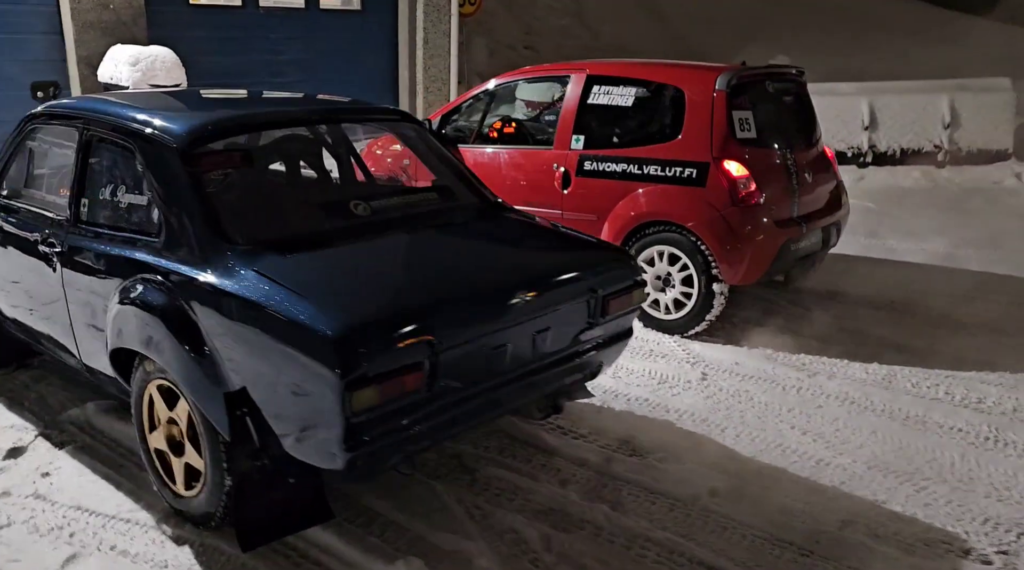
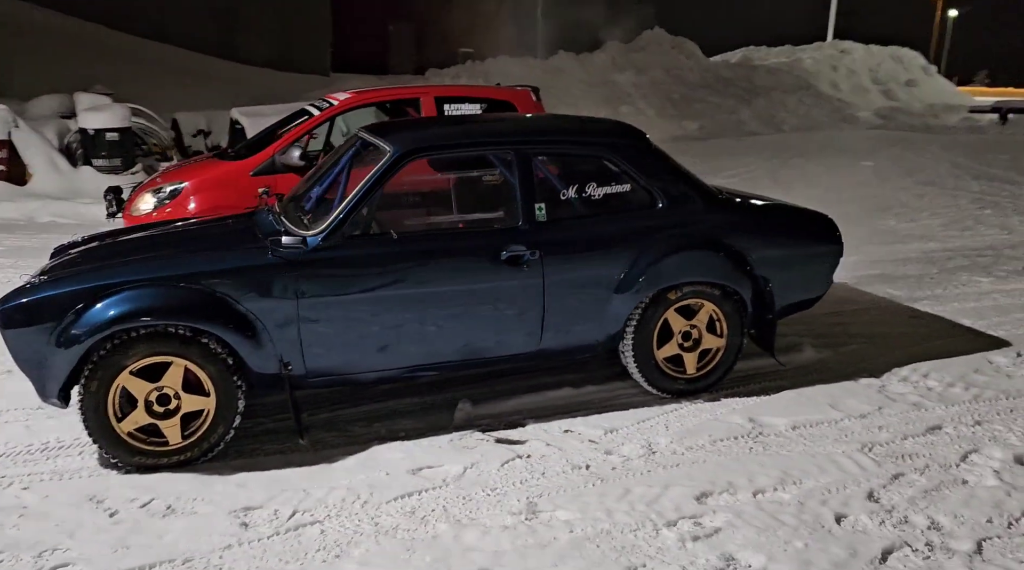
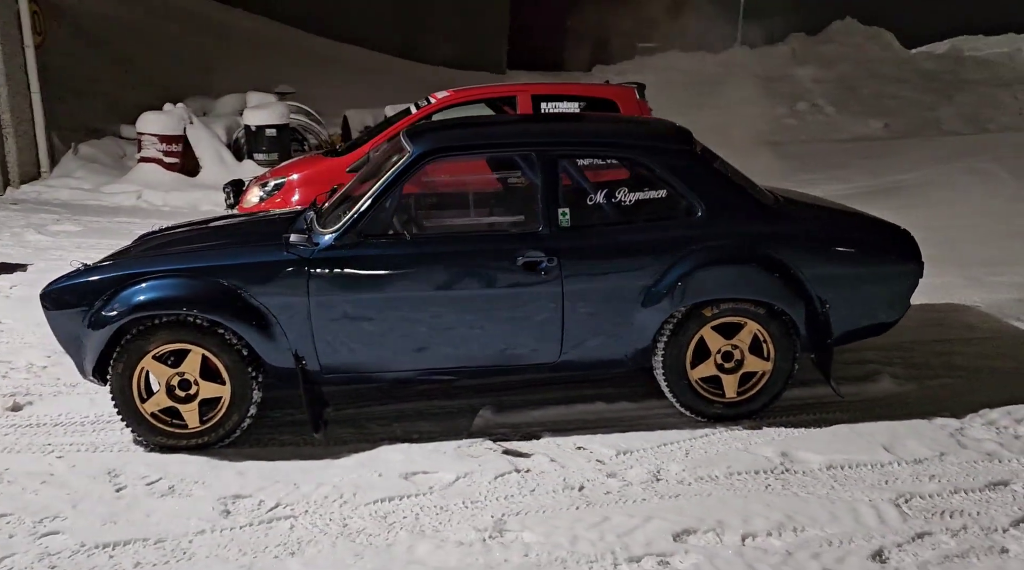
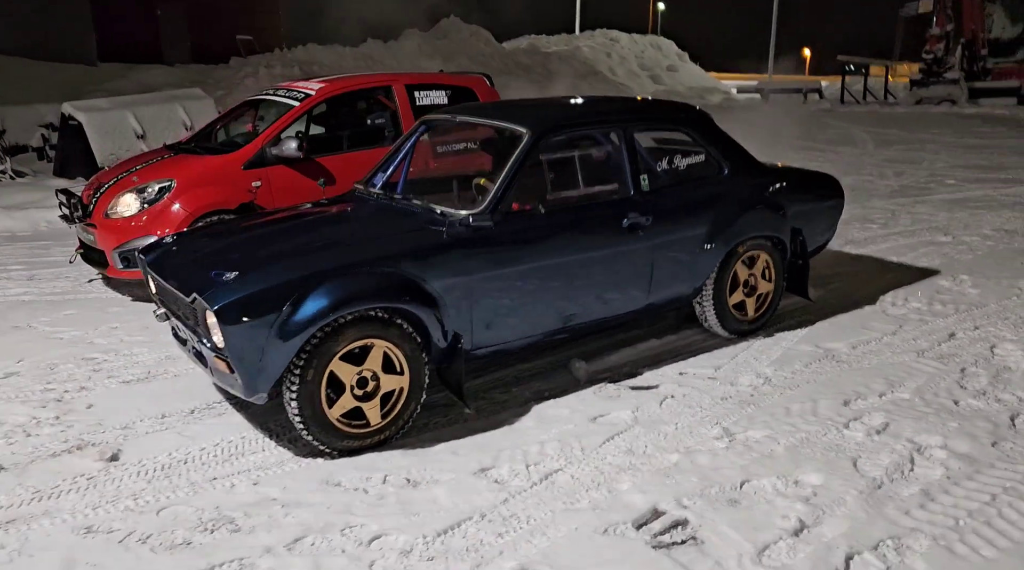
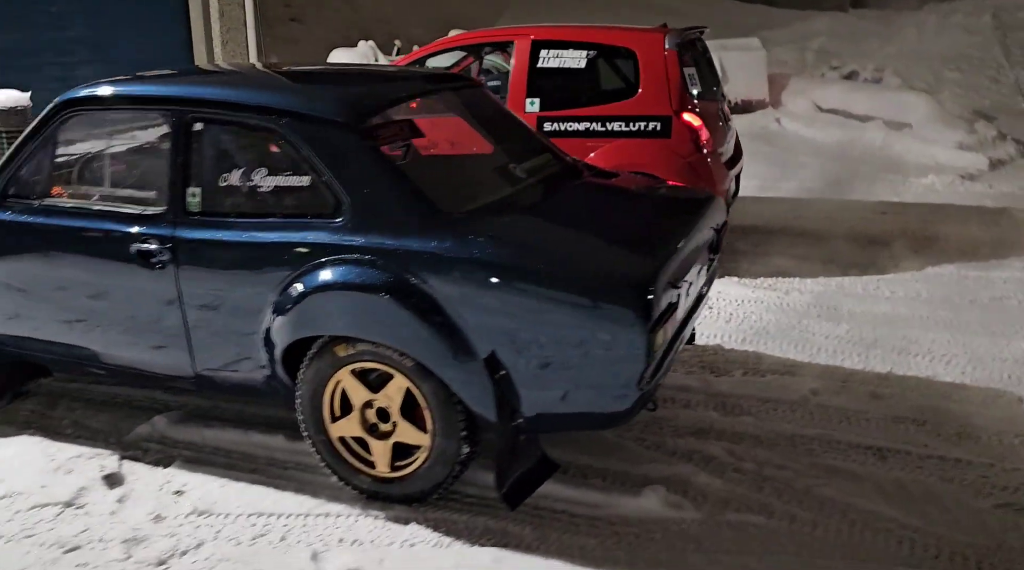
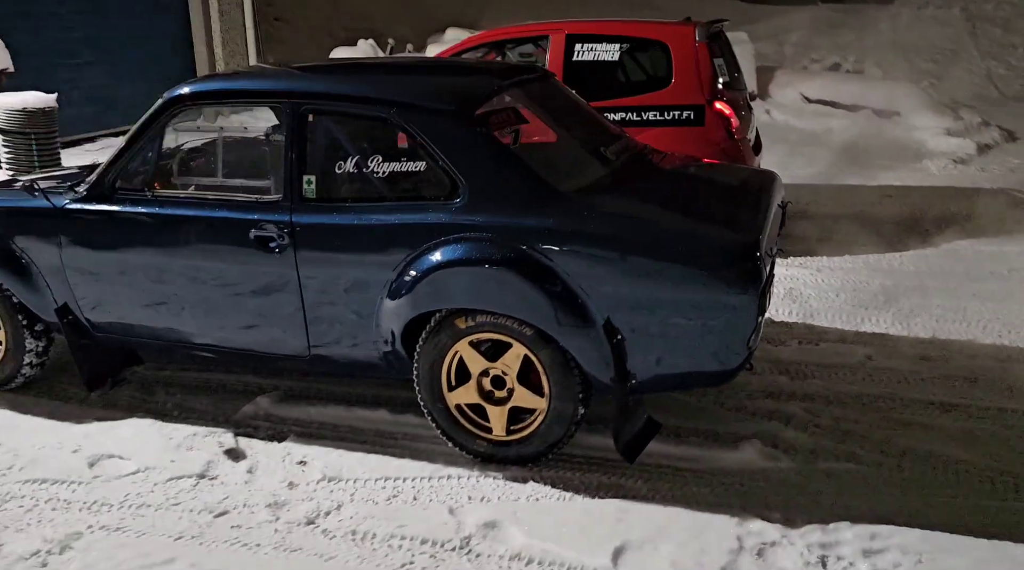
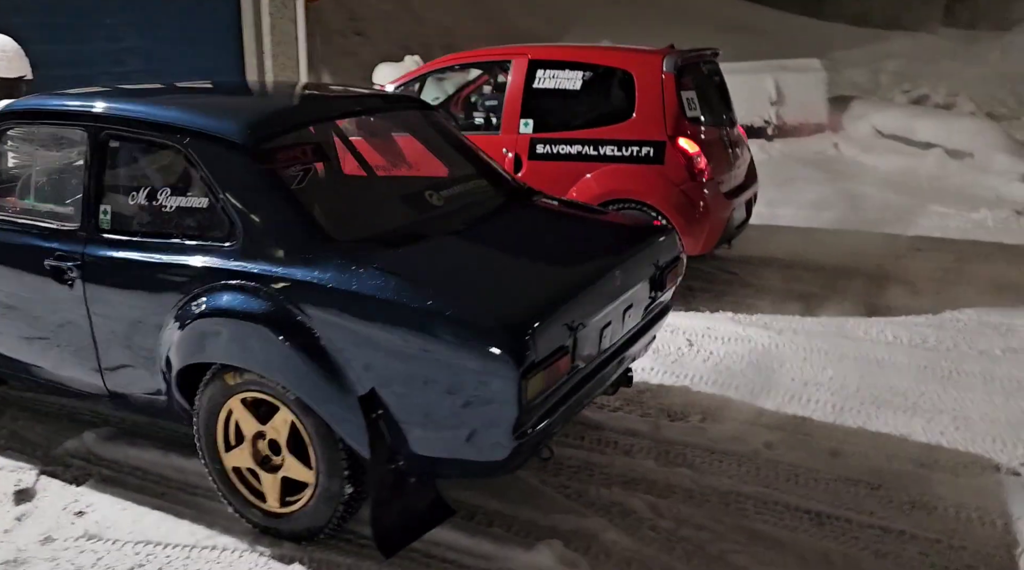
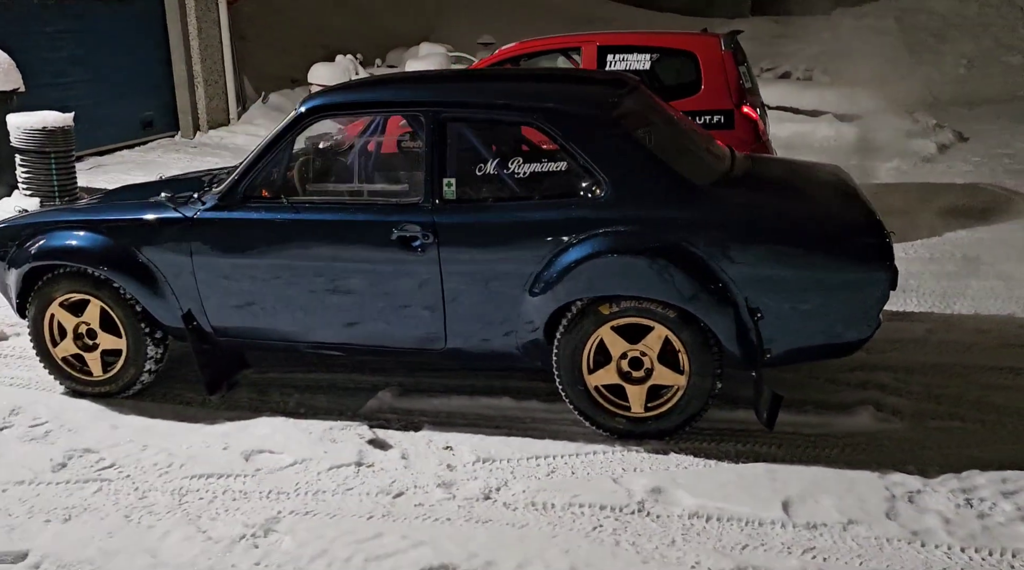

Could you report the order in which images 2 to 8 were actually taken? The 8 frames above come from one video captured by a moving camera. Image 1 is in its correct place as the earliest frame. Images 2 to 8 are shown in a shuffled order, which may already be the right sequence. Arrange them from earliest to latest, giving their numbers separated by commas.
7, 5, 6, 8, 3, 2, 4
